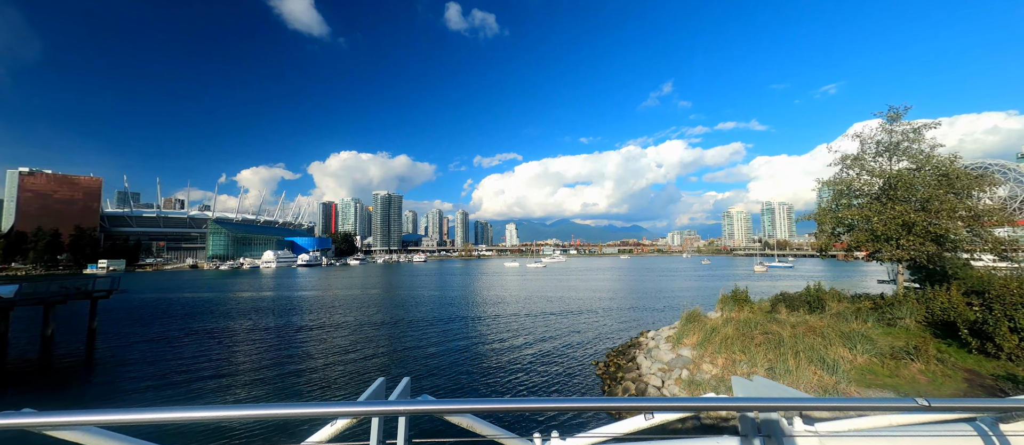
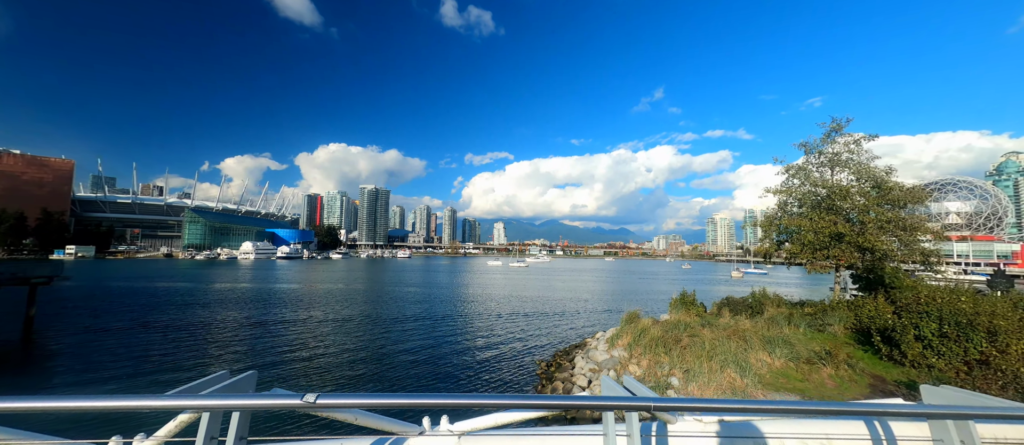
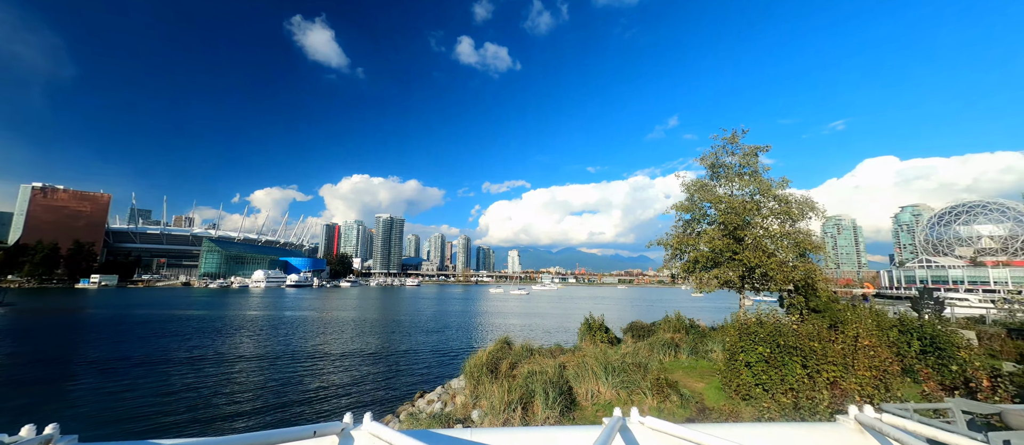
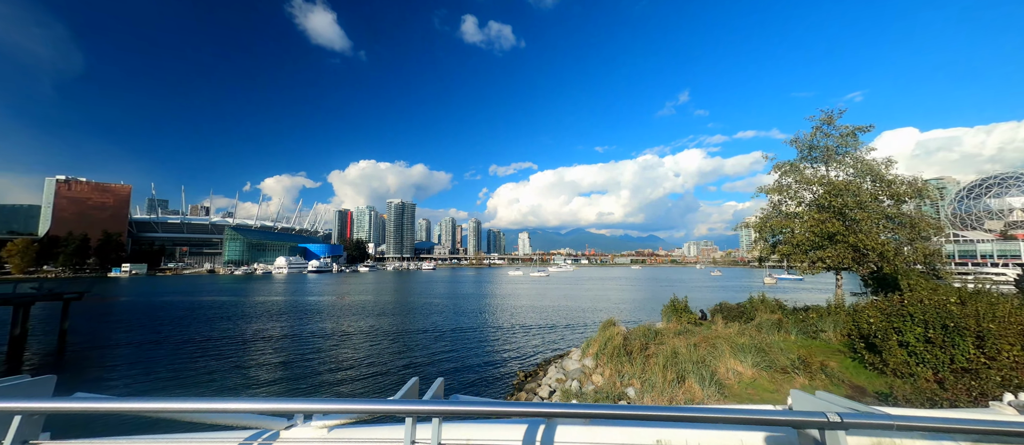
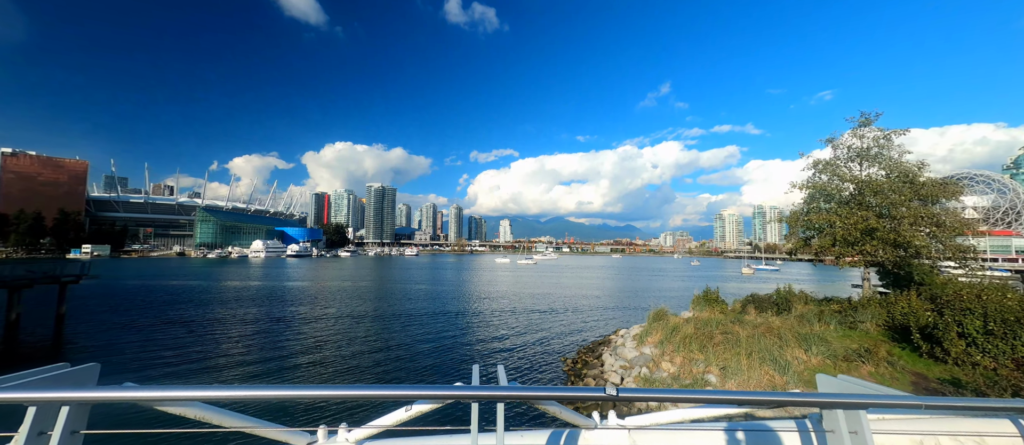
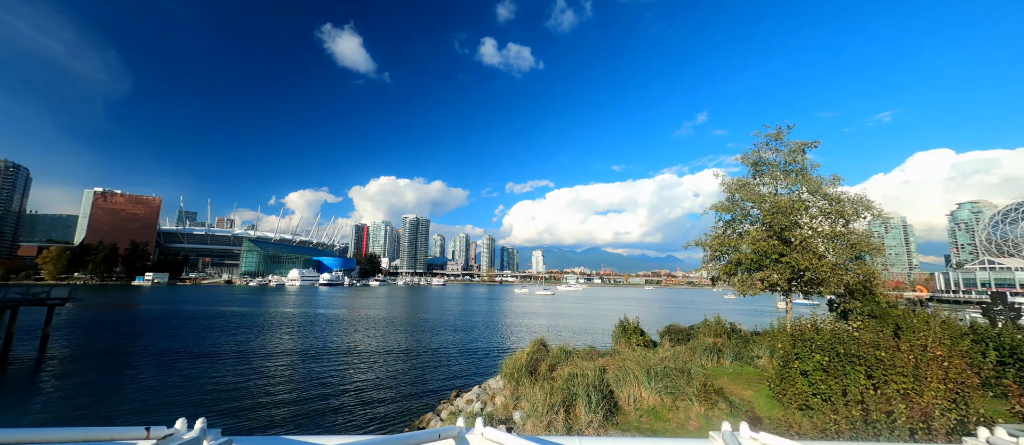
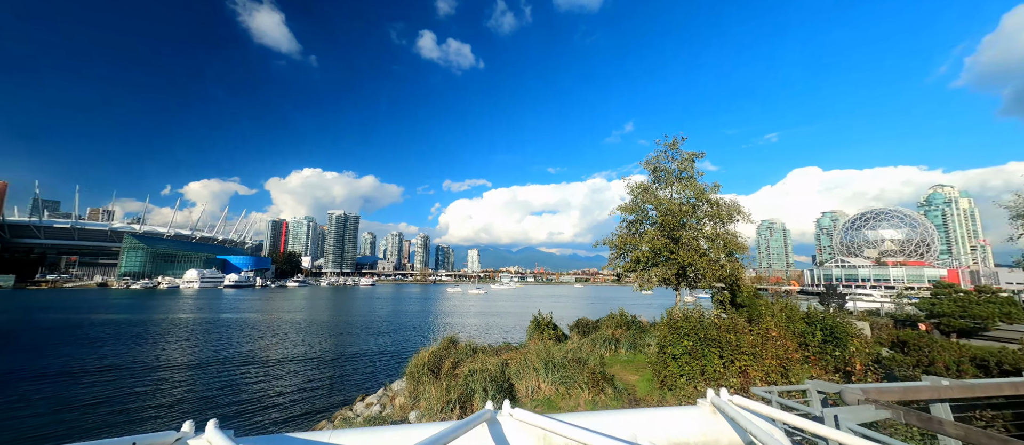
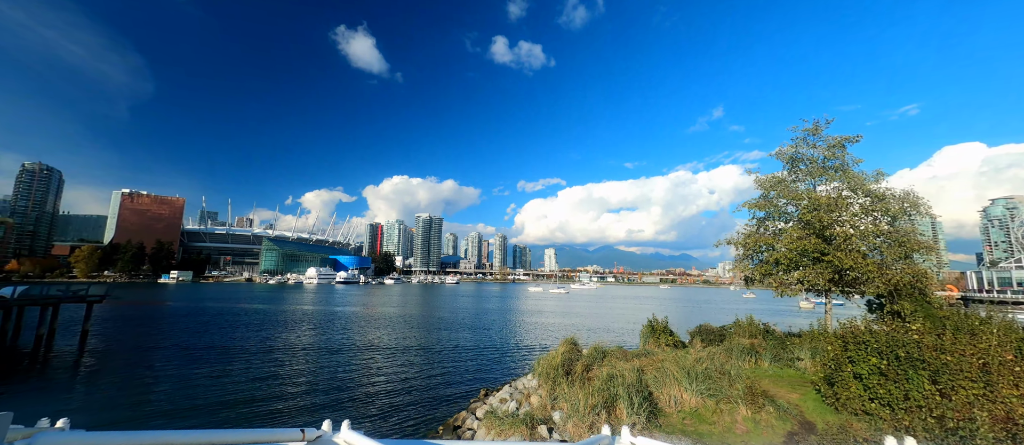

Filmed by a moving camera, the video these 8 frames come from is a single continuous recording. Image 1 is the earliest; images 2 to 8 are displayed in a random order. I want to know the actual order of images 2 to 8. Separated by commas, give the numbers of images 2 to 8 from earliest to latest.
5, 2, 4, 8, 6, 3, 7
